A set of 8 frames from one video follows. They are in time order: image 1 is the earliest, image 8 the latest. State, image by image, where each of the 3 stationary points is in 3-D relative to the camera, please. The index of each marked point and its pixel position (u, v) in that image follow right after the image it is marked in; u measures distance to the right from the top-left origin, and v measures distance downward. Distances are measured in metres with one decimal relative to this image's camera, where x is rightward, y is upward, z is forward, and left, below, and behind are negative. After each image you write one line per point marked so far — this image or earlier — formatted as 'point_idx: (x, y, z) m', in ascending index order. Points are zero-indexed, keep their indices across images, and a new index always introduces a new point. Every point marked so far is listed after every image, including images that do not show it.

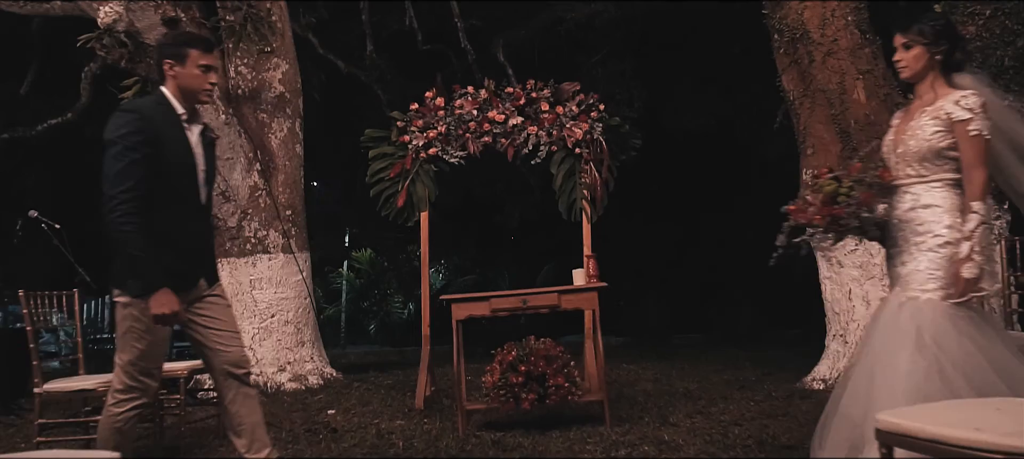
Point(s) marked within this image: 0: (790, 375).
0: (+2.7, -1.4, +6.7) m
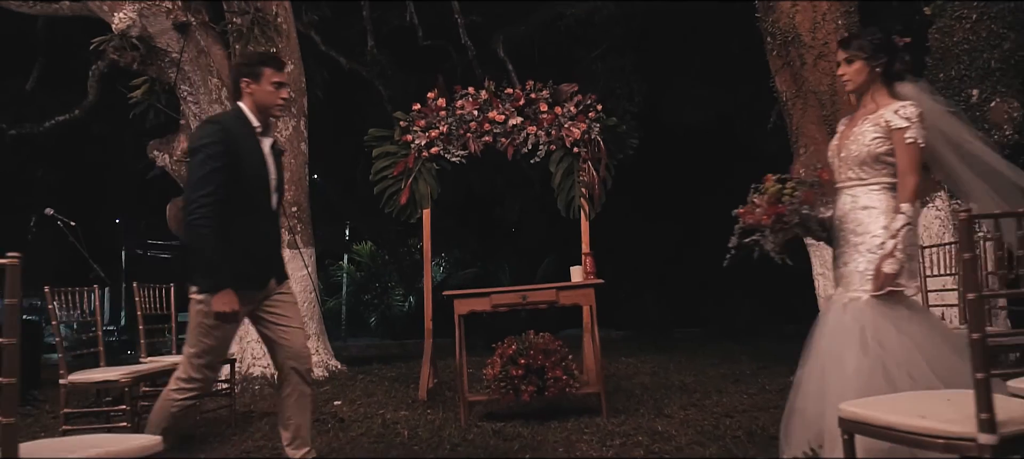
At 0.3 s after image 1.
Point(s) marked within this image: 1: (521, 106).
0: (+2.7, -1.3, +6.9) m
1: (+0.1, +1.1, +5.9) m
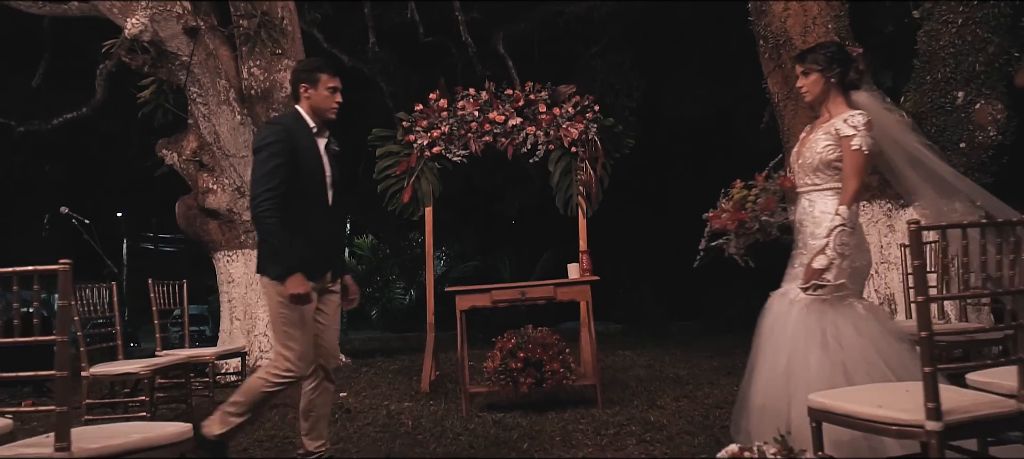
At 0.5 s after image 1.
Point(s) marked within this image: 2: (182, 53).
0: (+2.7, -1.3, +7.1) m
1: (+0.1, +1.1, +6.1) m
2: (-3.1, +1.7, +6.5) m
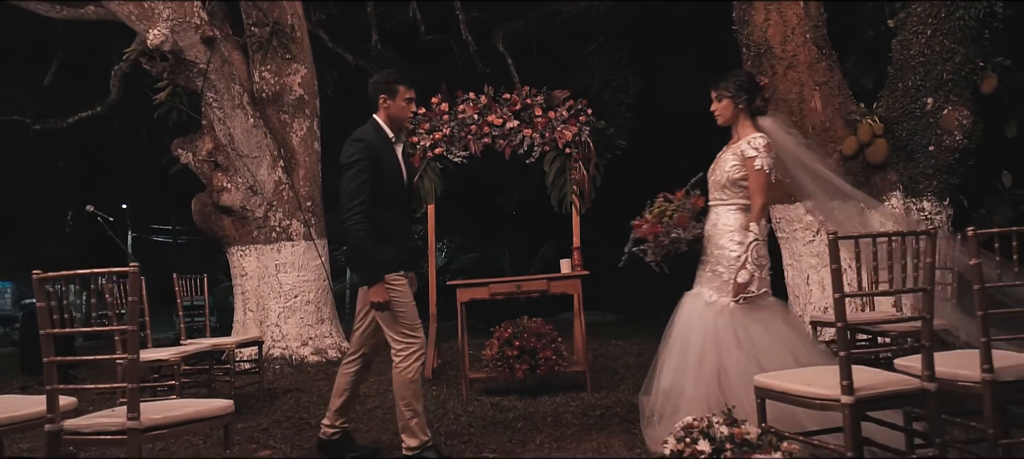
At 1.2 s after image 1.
0: (+2.7, -1.3, +7.5) m
1: (0.0, +1.1, +6.5) m
2: (-3.1, +1.7, +6.9) m
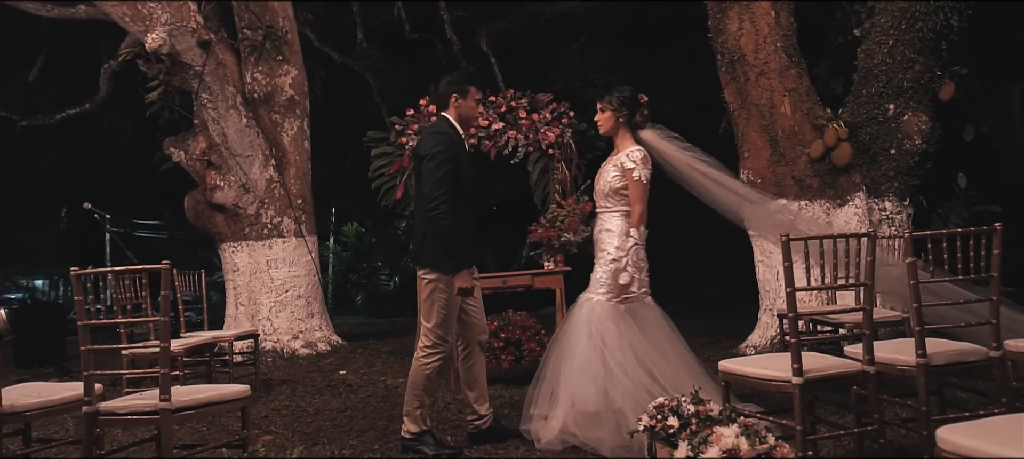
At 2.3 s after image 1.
0: (+2.5, -1.3, +7.9) m
1: (-0.1, +1.1, +6.8) m
2: (-3.3, +1.7, +7.1) m
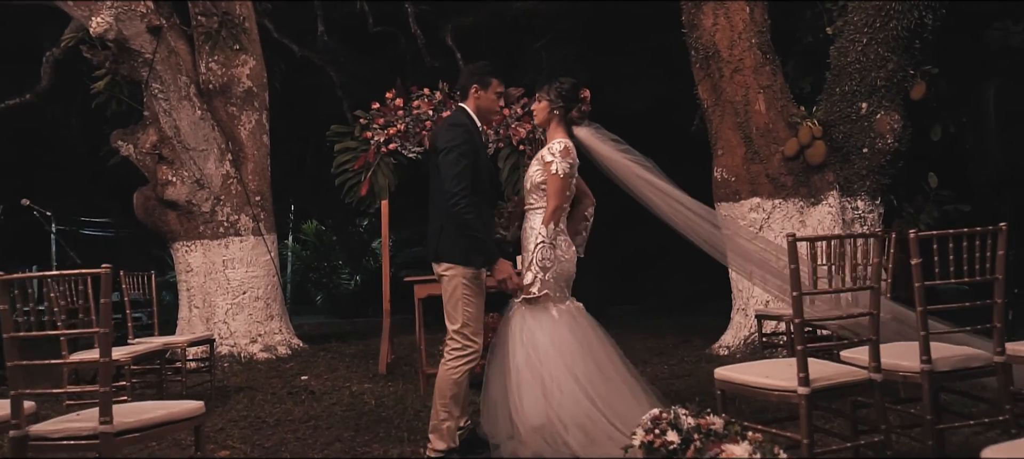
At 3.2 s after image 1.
0: (+2.2, -1.2, +7.8) m
1: (-0.4, +1.2, +6.5) m
2: (-3.6, +1.7, +6.7) m
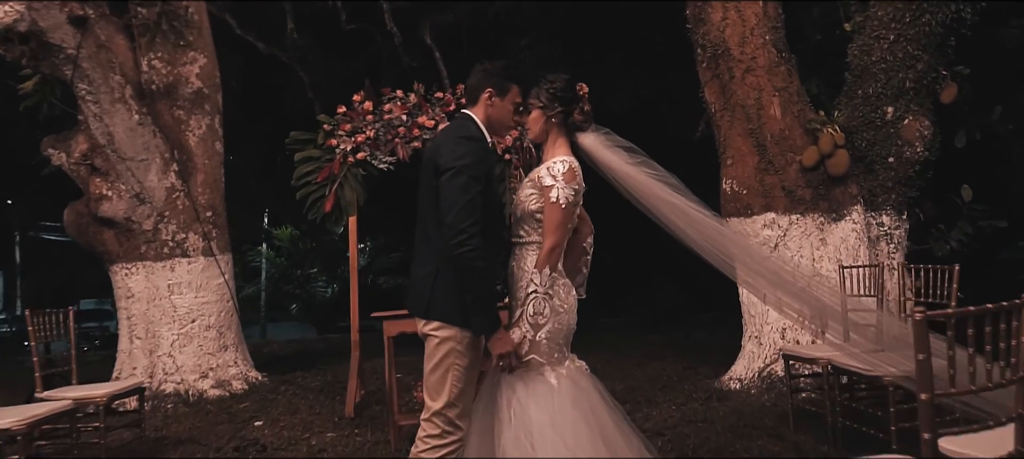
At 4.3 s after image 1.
0: (+2.0, -1.4, +7.1) m
1: (-0.5, +1.0, +5.8) m
2: (-3.7, +1.6, +5.8) m
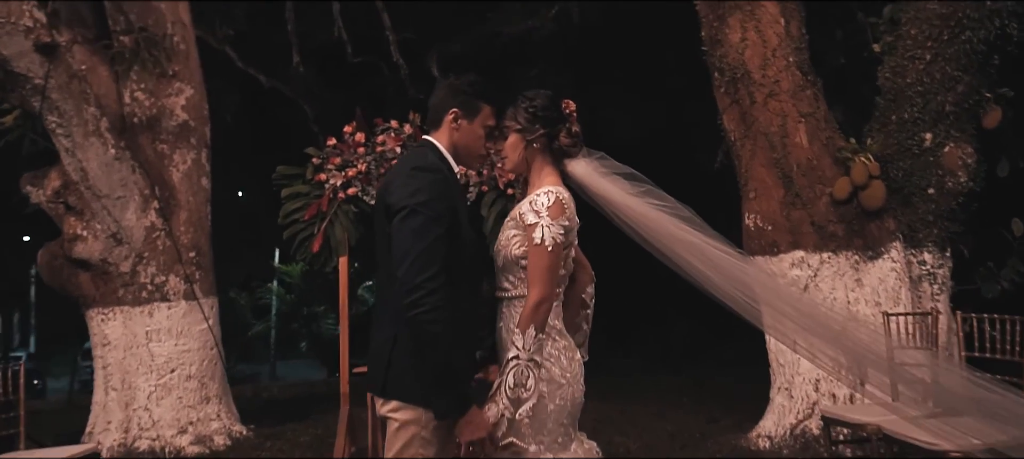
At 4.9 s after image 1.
0: (+2.1, -1.8, +6.5) m
1: (-0.5, +0.7, +5.3) m
2: (-3.7, +1.2, +5.4) m
